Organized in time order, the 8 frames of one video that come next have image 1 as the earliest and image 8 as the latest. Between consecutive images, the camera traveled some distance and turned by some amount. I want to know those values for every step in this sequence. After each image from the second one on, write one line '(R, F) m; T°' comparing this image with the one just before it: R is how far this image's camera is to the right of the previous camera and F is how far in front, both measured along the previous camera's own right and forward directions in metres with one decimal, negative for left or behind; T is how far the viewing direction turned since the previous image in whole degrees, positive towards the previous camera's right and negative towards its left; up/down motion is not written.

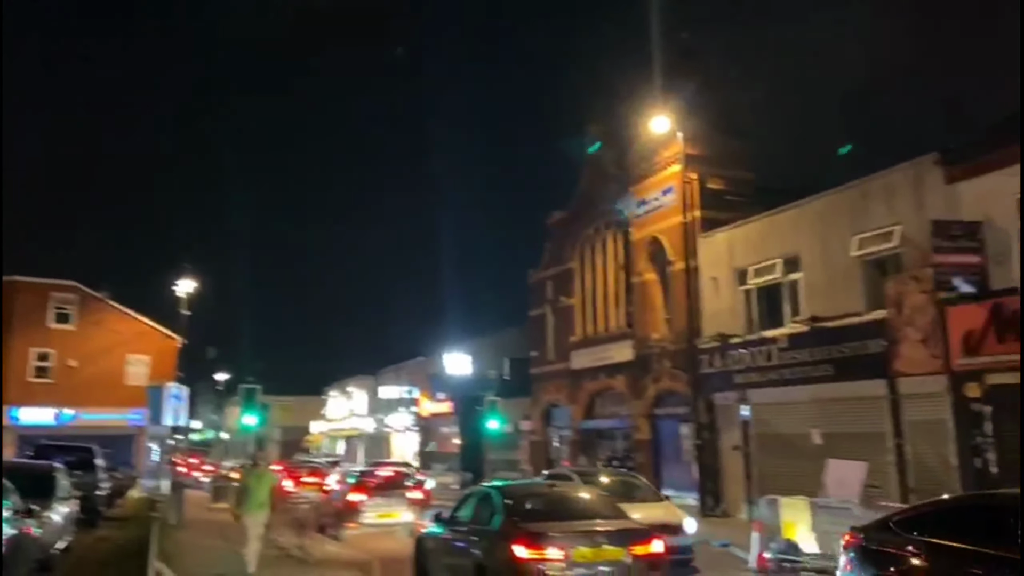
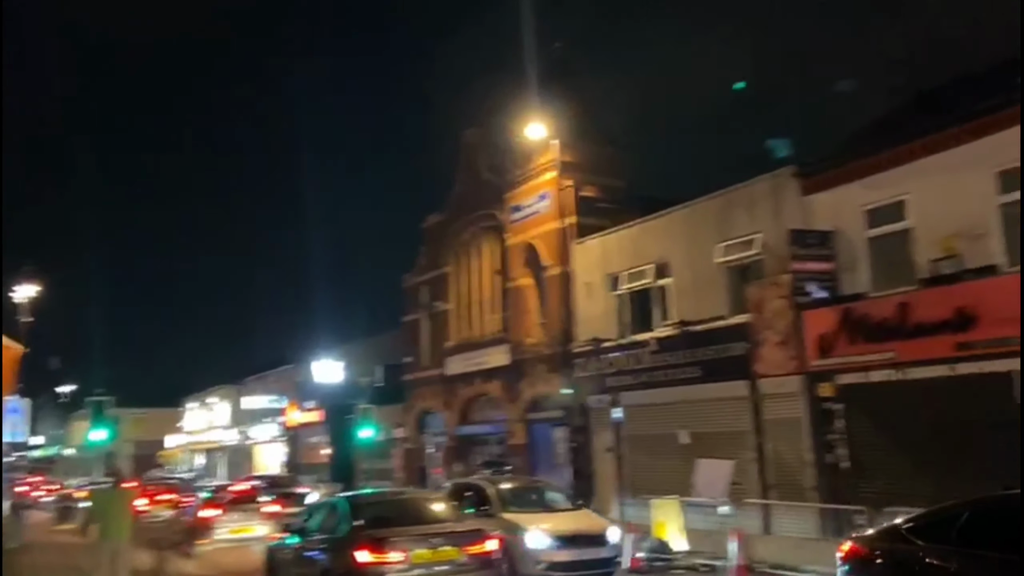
(0.0, +0.2) m; +9°
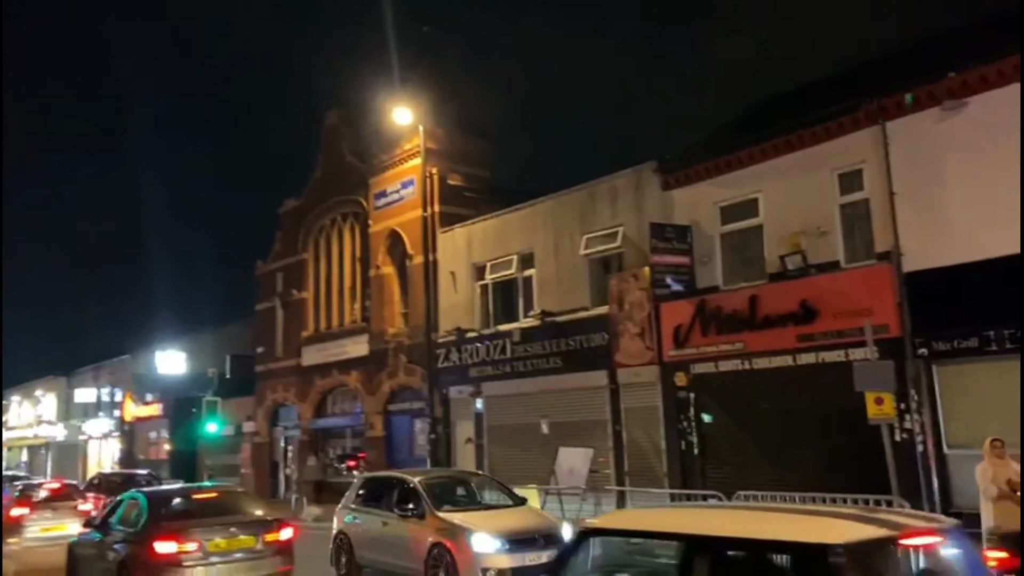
(0.0, +0.3) m; +10°
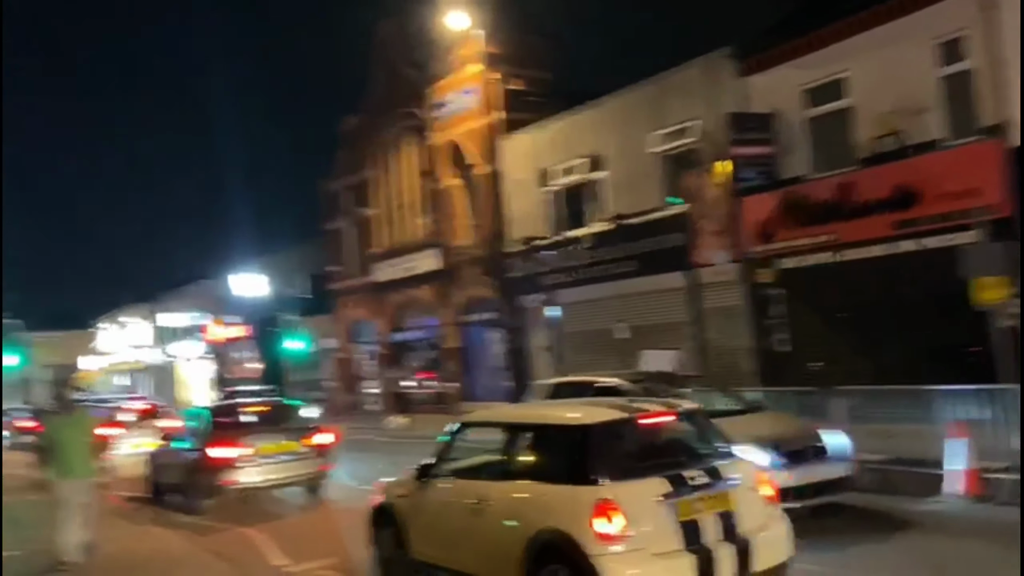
(-0.2, +0.3) m; -5°
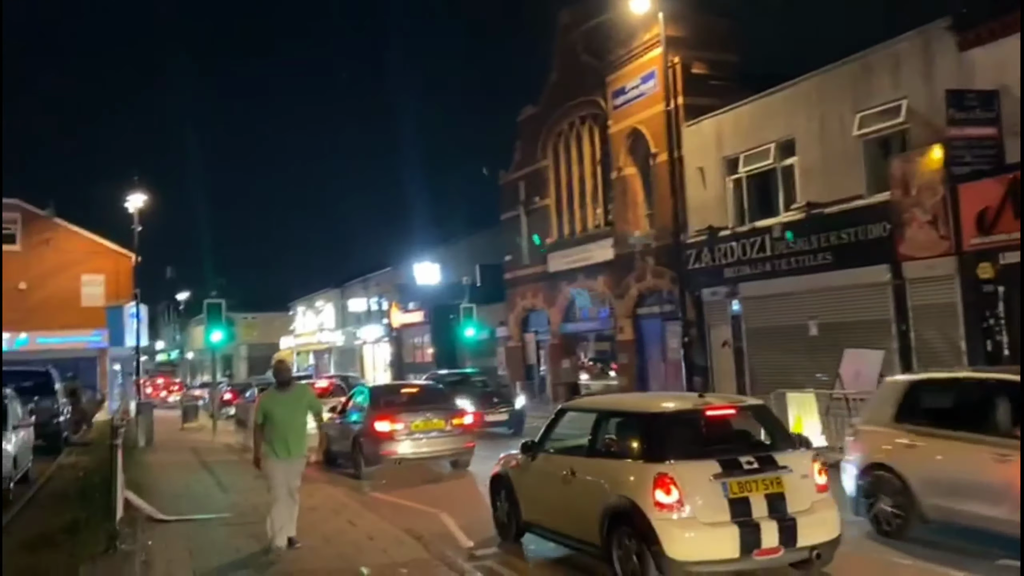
(-0.3, +0.3) m; -12°
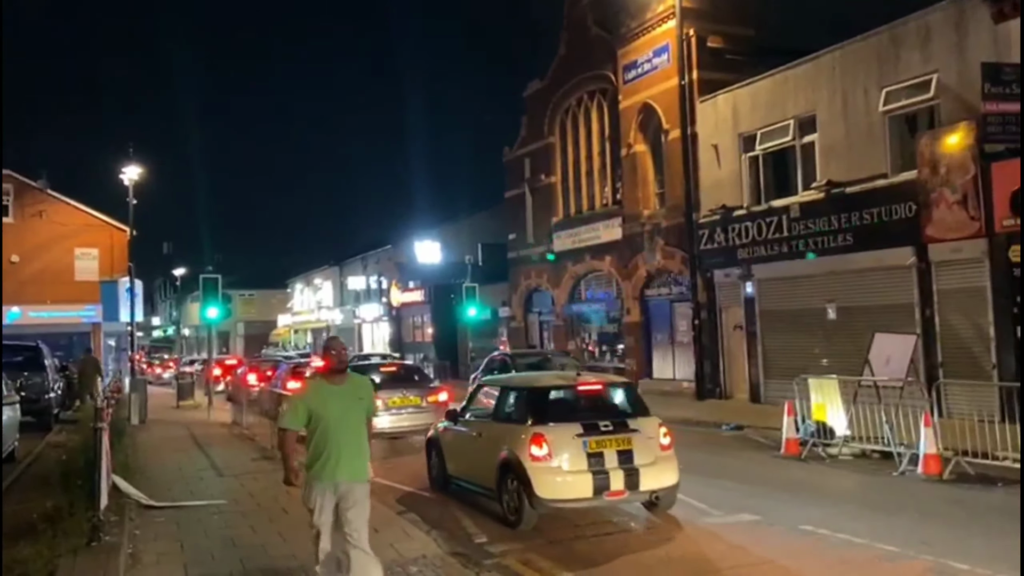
(-0.2, +0.6) m; 0°
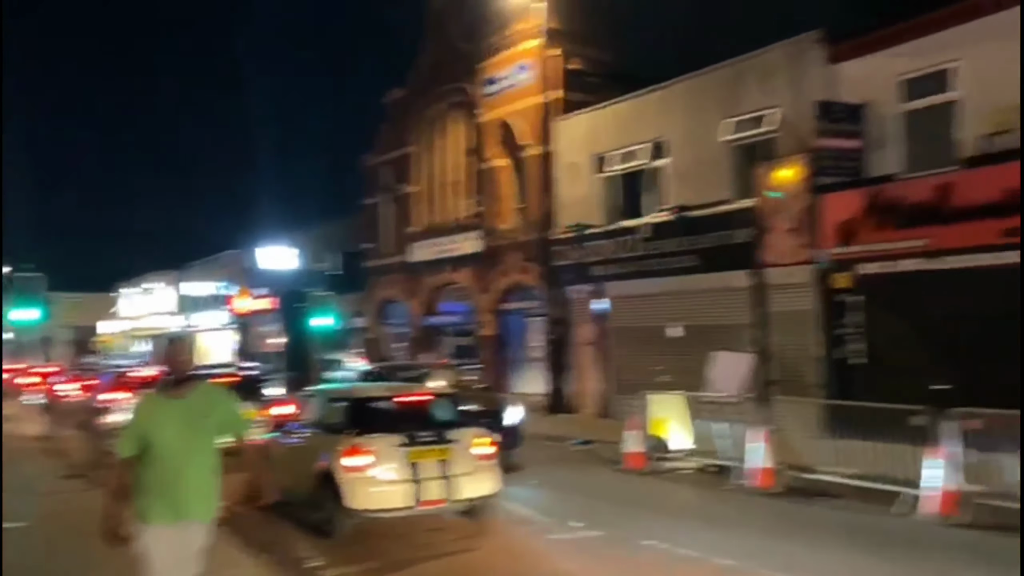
(+0.1, +0.2) m; +10°
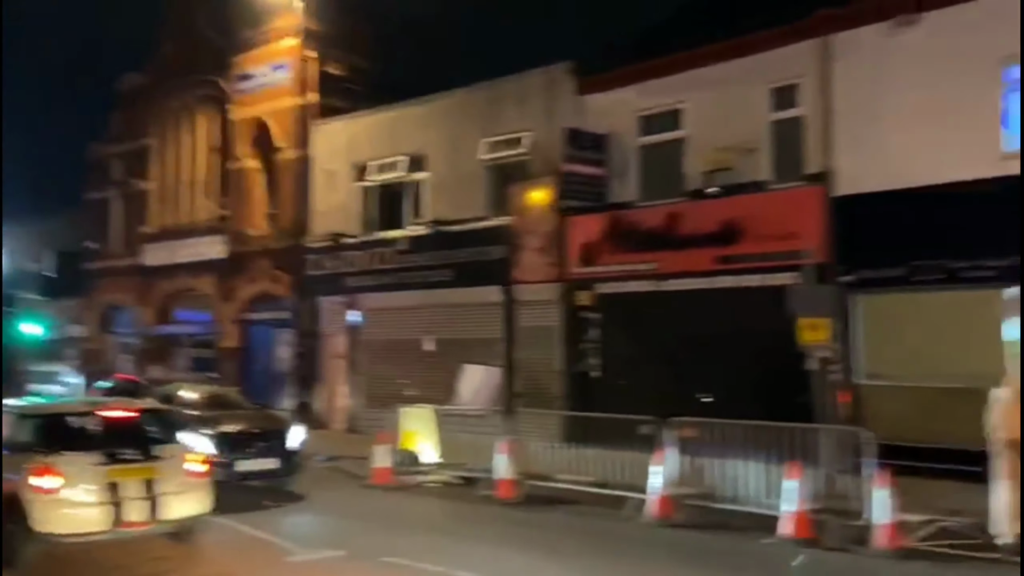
(+0.1, +0.2) m; +17°
